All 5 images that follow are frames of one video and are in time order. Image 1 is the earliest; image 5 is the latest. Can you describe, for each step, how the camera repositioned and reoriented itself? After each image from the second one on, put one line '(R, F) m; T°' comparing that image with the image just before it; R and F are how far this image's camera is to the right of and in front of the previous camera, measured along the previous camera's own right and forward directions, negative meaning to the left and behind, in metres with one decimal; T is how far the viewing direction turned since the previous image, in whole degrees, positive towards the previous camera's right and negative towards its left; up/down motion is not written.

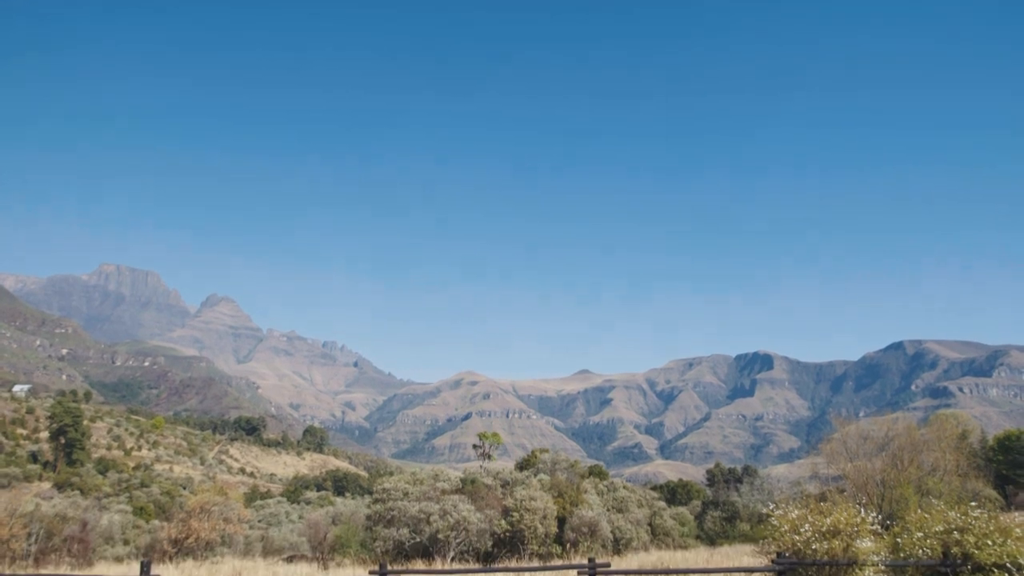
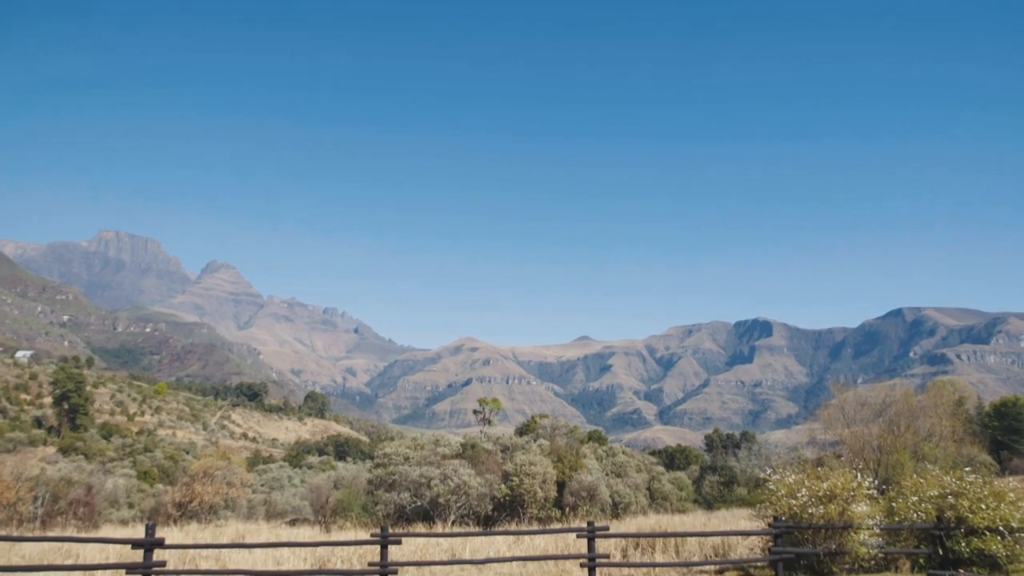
(0.0, 0.0) m; 0°
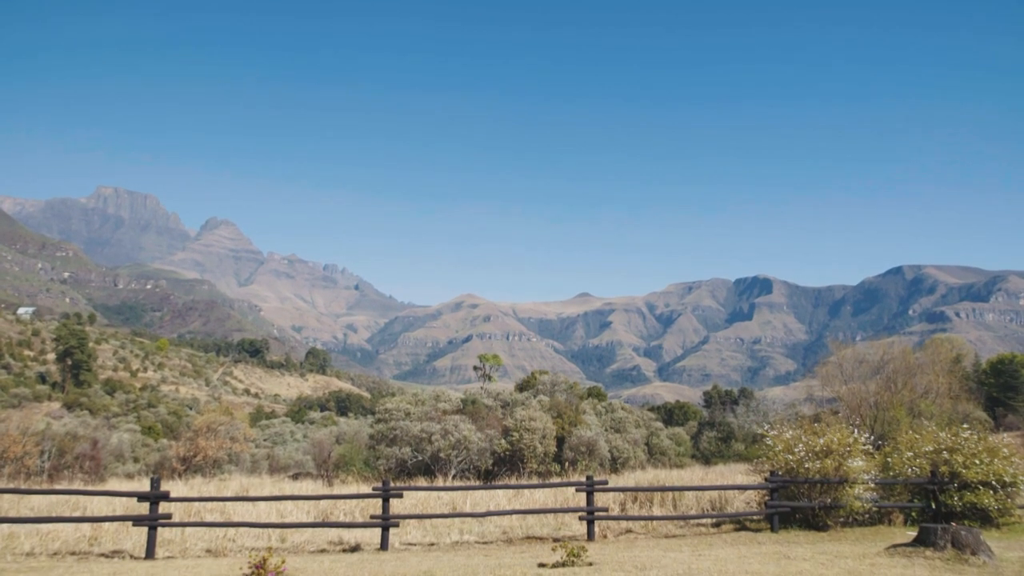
(0.0, 0.0) m; 0°
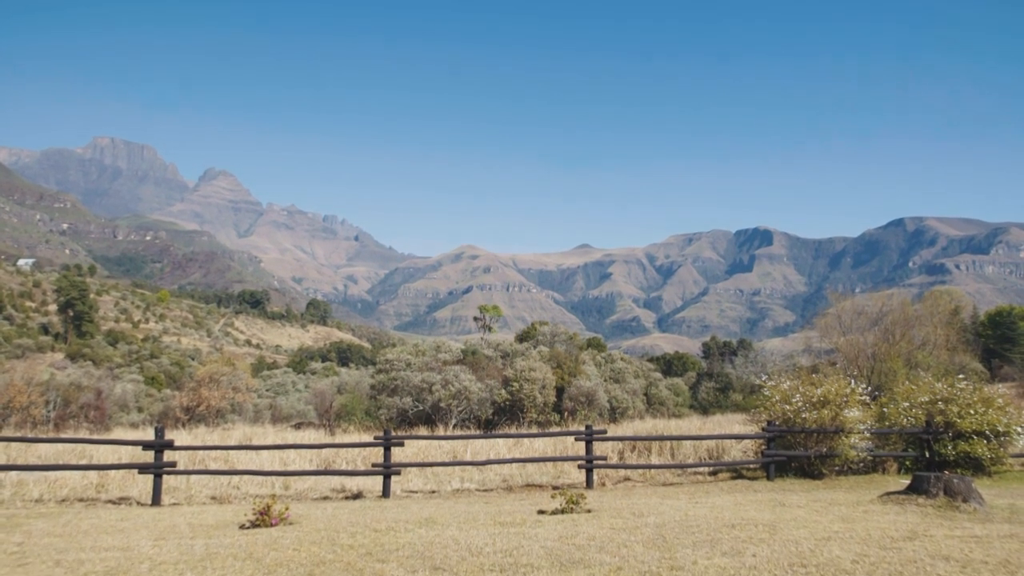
(0.0, 0.0) m; 0°
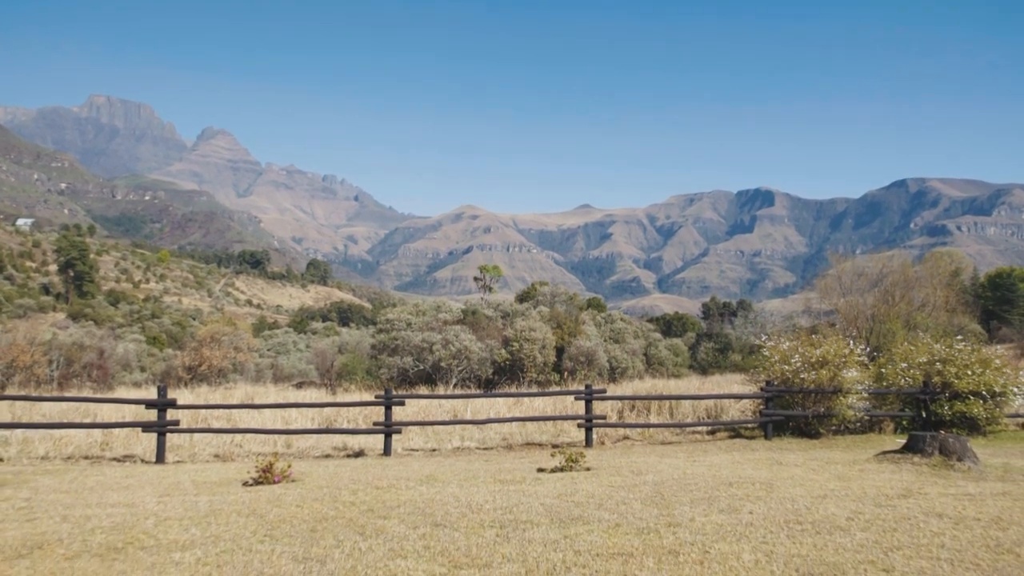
(0.0, 0.0) m; 0°
